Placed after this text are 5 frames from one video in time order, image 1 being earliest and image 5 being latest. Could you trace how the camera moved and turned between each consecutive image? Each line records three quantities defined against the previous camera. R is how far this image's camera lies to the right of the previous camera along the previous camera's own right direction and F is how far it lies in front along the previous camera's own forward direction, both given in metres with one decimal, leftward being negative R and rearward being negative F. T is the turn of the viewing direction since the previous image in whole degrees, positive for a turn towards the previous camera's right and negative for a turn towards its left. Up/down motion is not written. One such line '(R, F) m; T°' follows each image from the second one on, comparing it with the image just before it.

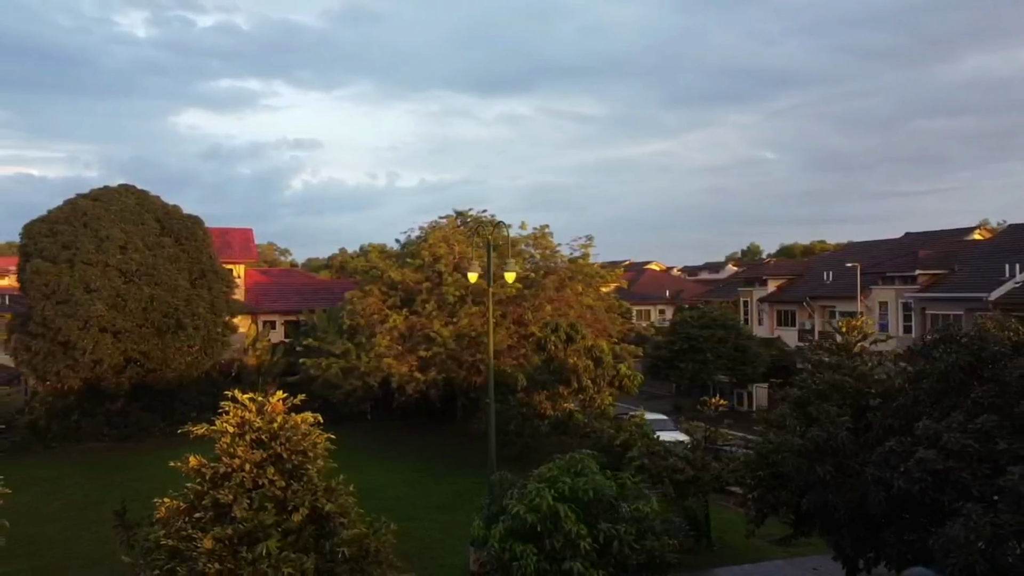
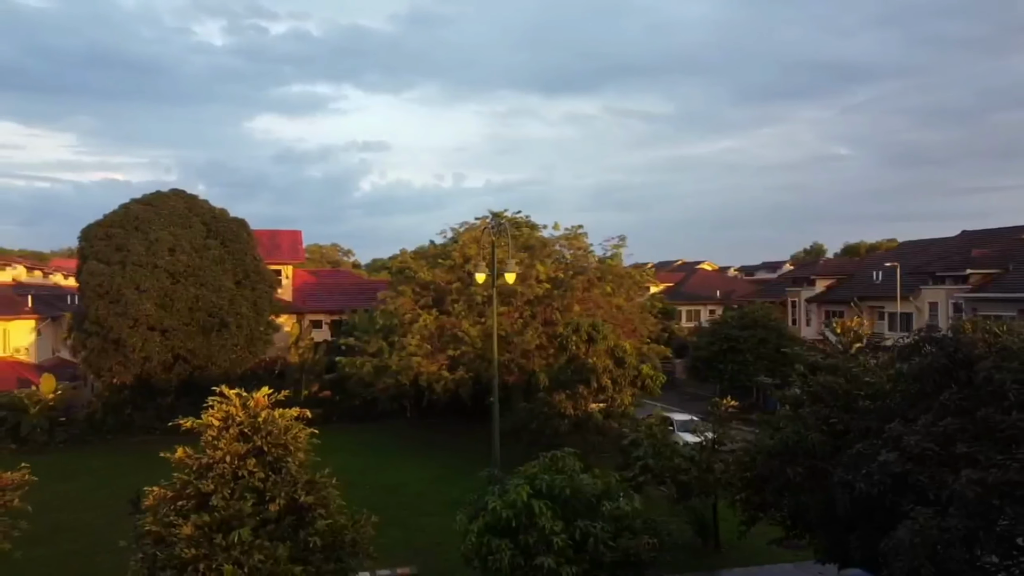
(+1.0, -0.2) m; -5°
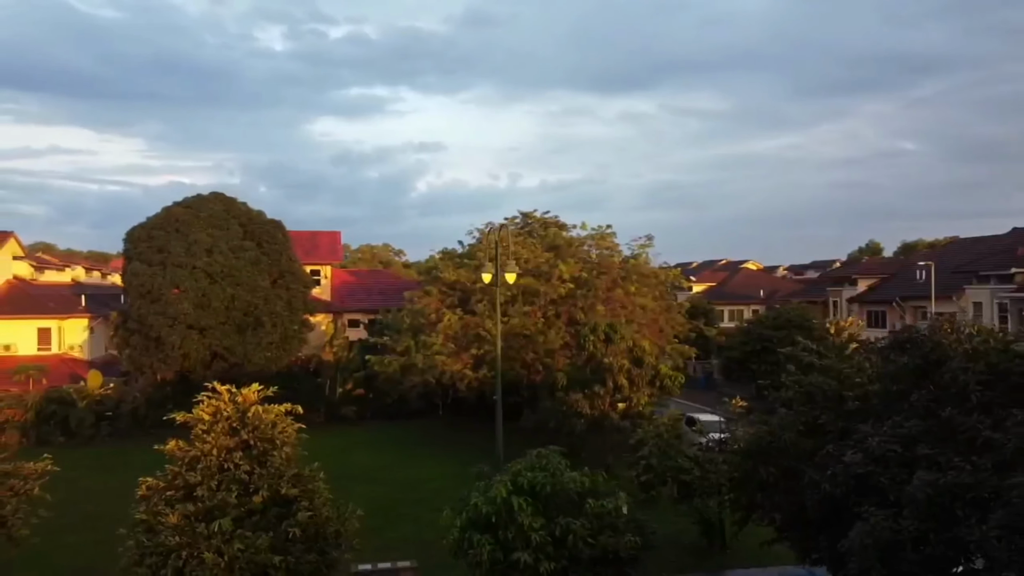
(+0.8, -0.1) m; -4°
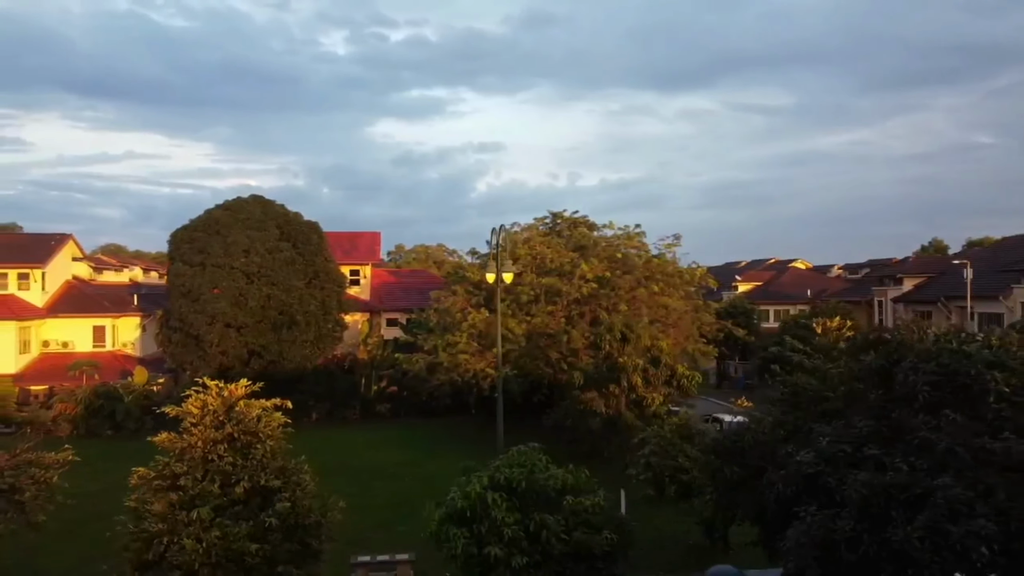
(+0.9, -0.1) m; -4°
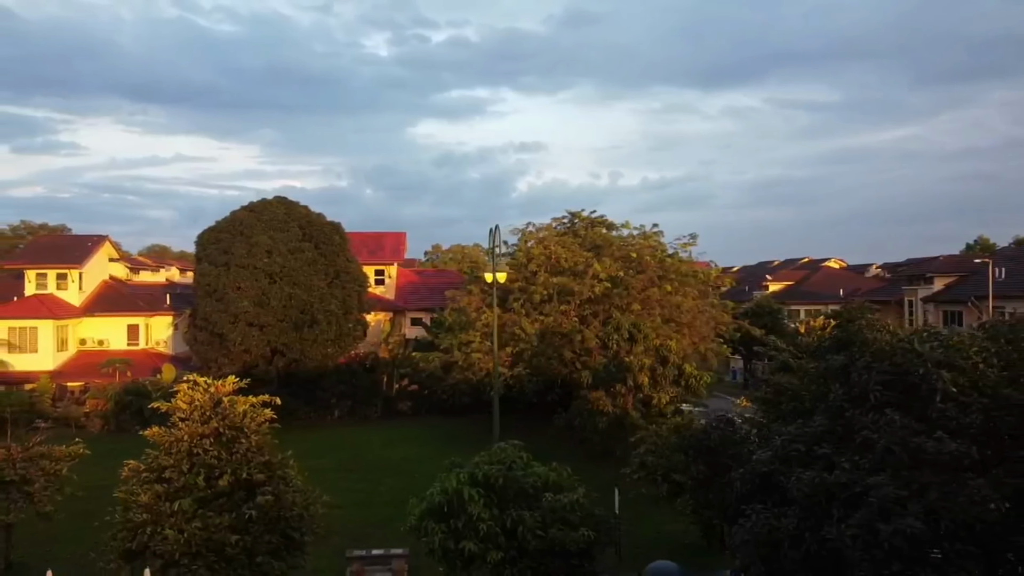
(+0.7, -0.1) m; -3°
